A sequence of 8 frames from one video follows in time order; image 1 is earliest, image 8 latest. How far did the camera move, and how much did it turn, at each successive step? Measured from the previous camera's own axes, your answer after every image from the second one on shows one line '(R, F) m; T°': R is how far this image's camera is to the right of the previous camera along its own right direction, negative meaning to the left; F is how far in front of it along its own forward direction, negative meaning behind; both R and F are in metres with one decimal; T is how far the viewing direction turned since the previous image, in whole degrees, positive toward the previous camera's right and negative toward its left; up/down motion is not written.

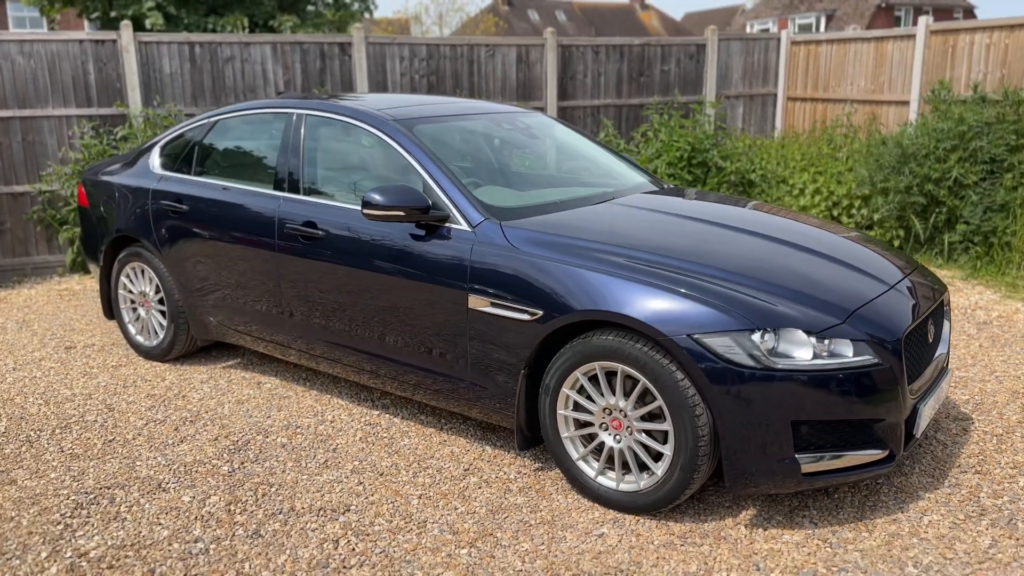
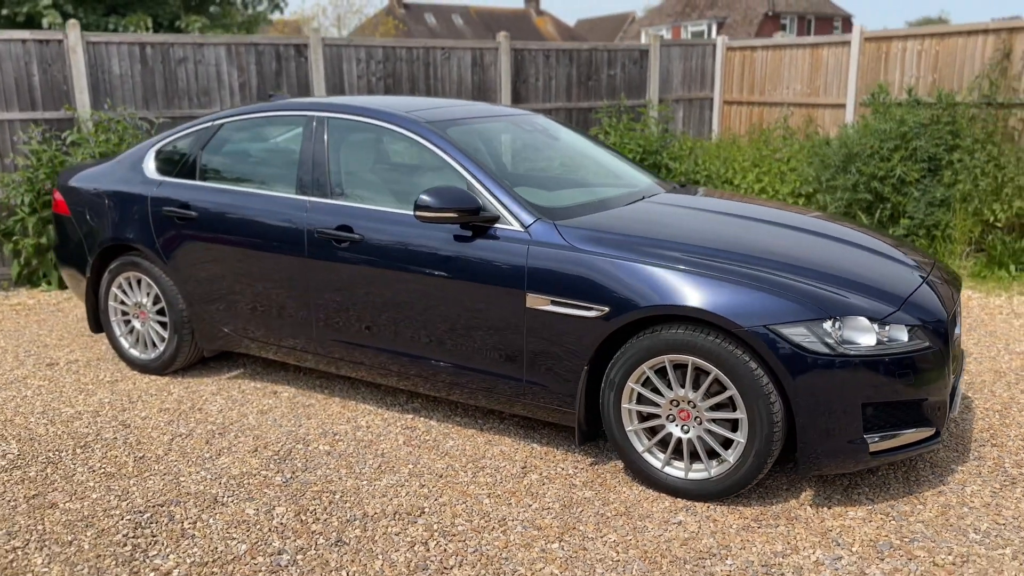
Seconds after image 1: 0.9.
(-0.6, 0.0) m; +7°
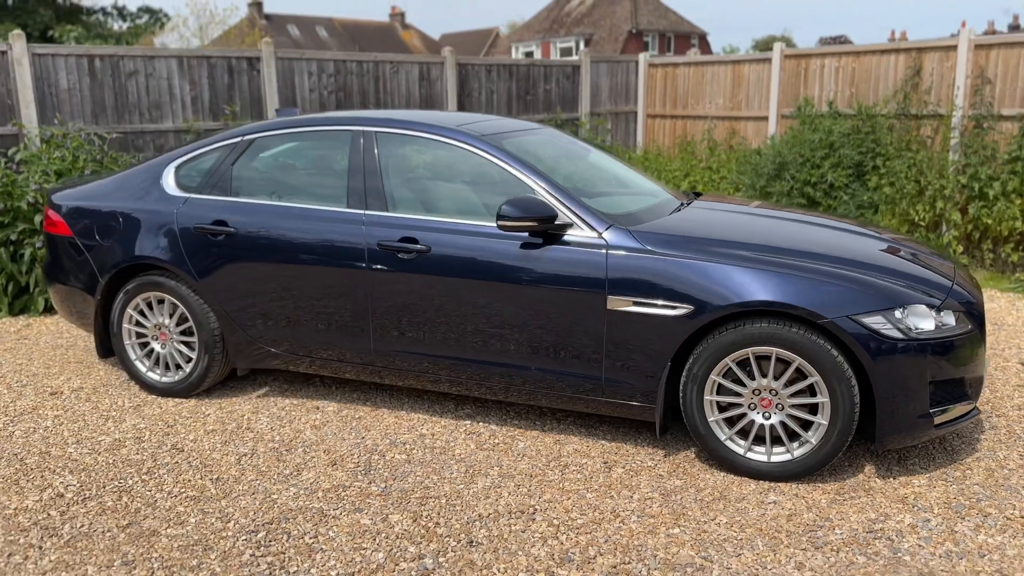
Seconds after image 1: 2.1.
(-0.9, -0.1) m; +9°
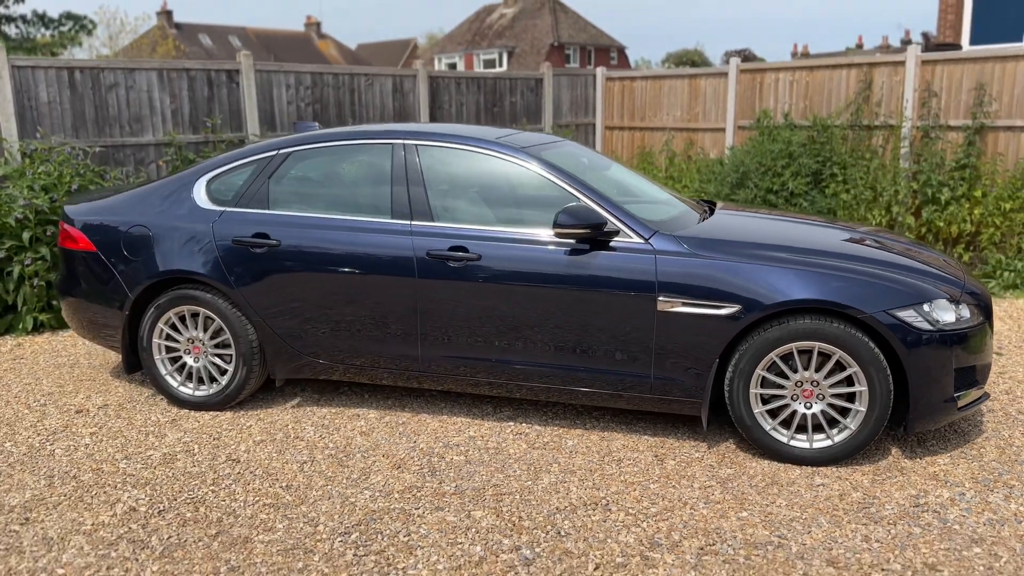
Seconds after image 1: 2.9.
(-0.6, -0.1) m; +6°
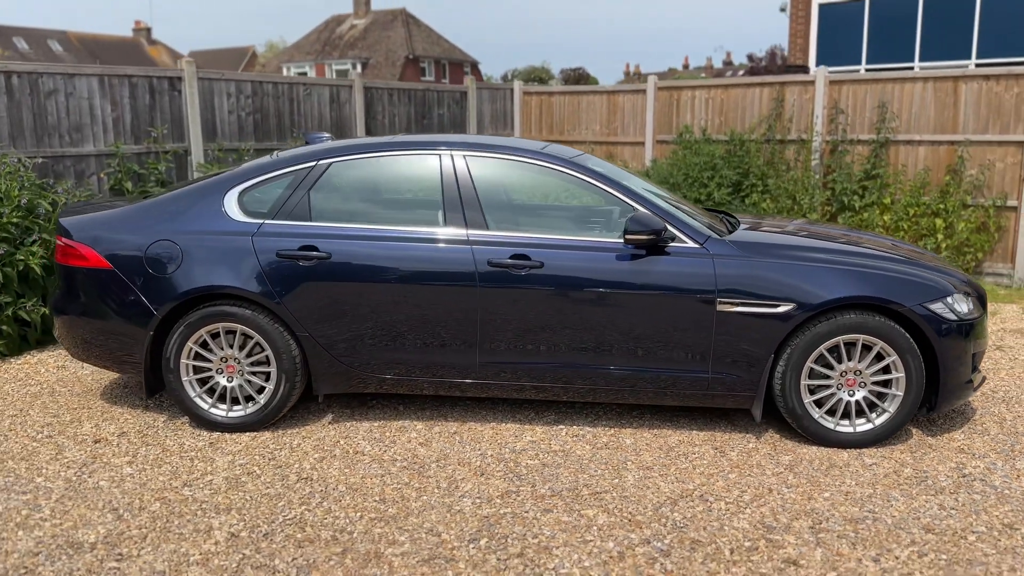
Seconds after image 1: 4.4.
(-1.1, 0.0) m; +11°
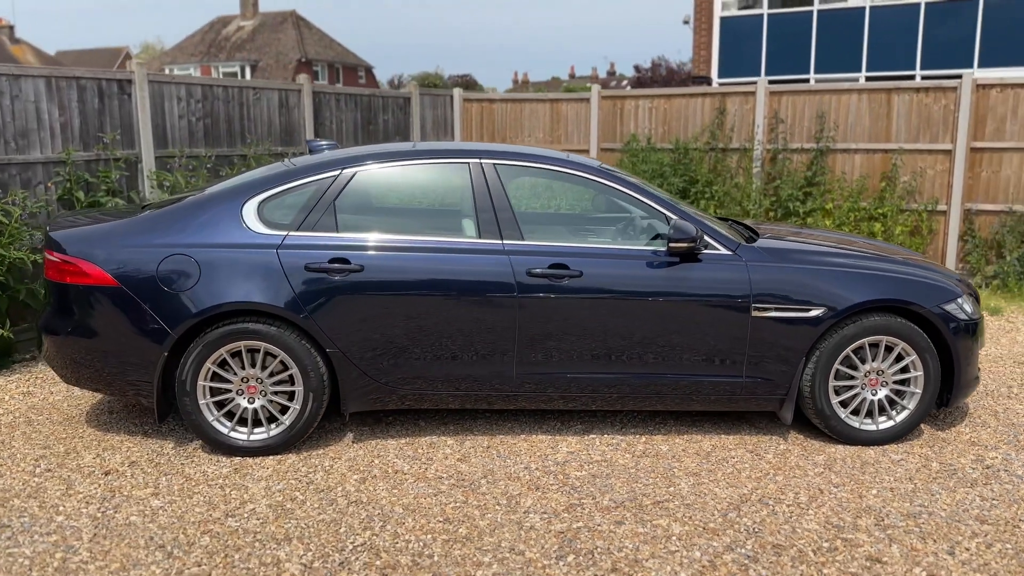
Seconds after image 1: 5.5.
(-0.7, +0.1) m; +8°
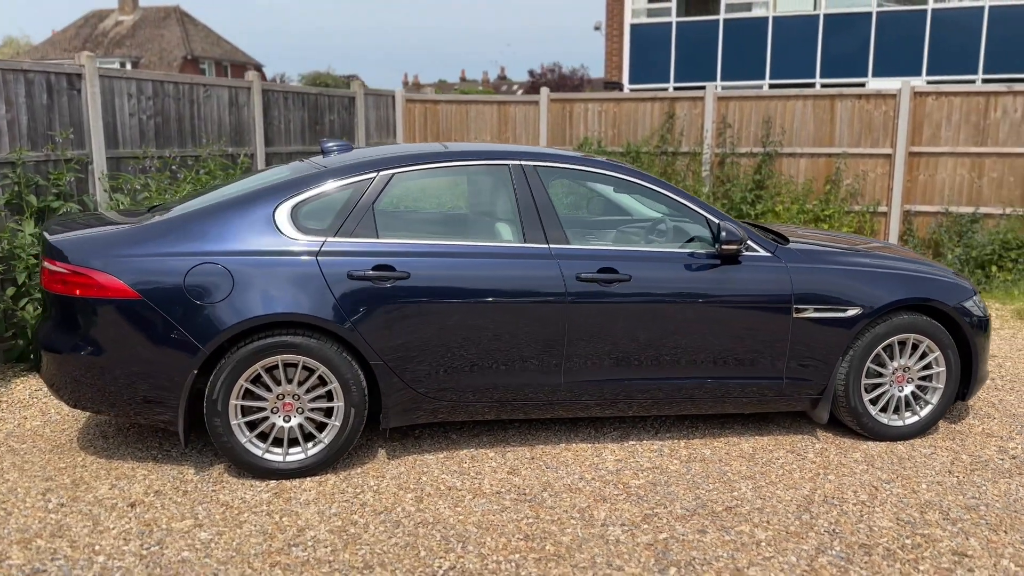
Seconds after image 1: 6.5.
(-0.7, +0.2) m; +8°
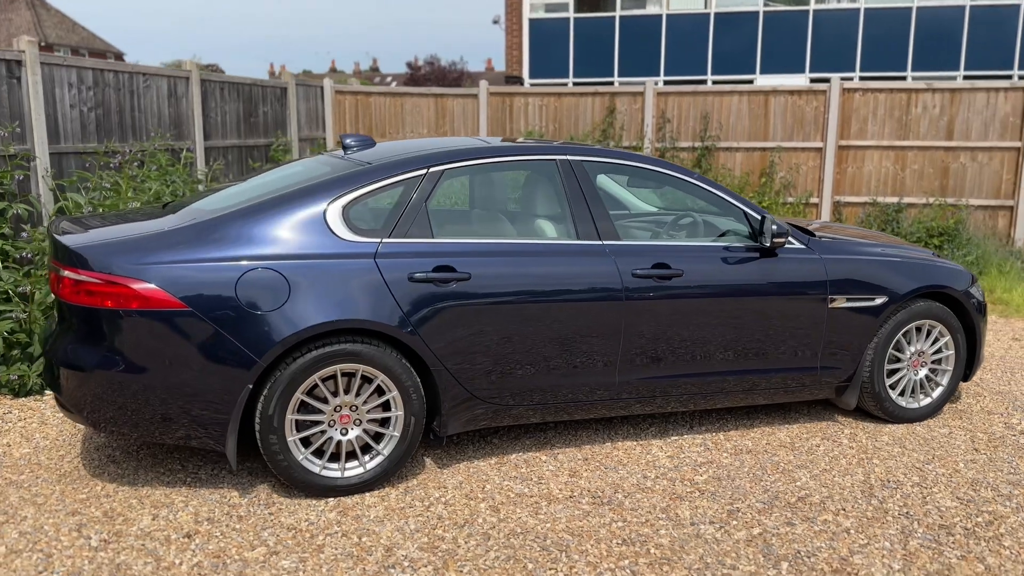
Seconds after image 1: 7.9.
(-0.8, +0.2) m; +9°
